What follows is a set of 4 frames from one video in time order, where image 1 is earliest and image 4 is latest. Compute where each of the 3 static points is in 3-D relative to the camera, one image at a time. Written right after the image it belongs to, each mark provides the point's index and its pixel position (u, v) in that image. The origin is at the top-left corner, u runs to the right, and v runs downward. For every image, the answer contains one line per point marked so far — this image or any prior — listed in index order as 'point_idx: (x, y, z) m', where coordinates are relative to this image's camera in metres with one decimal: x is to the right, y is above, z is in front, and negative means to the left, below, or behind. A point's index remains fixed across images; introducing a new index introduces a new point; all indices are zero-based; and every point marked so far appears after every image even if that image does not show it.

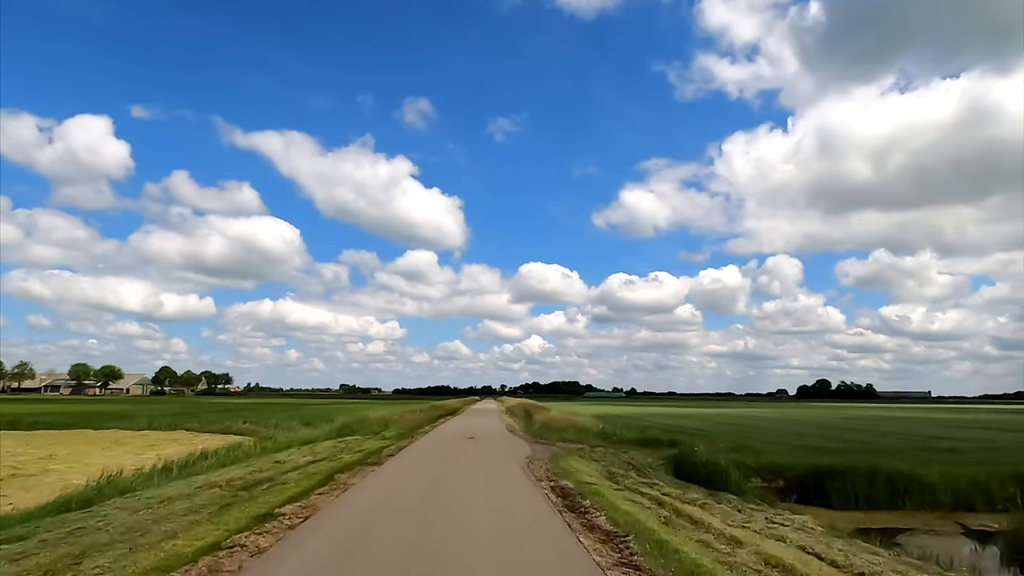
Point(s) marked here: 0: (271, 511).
0: (-3.4, -3.3, +10.9) m
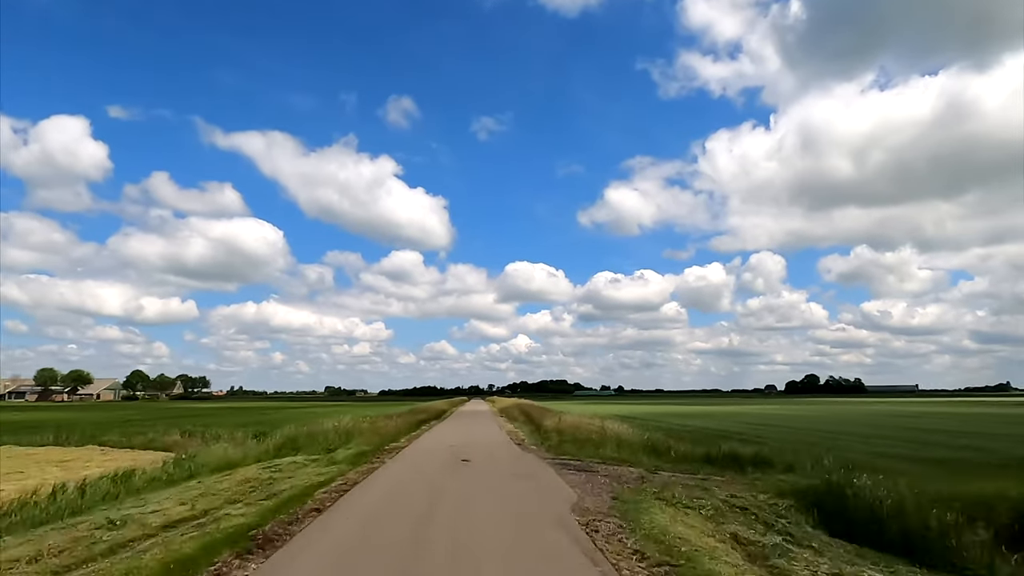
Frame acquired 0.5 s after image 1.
0: (-3.5, -3.2, +9.7) m
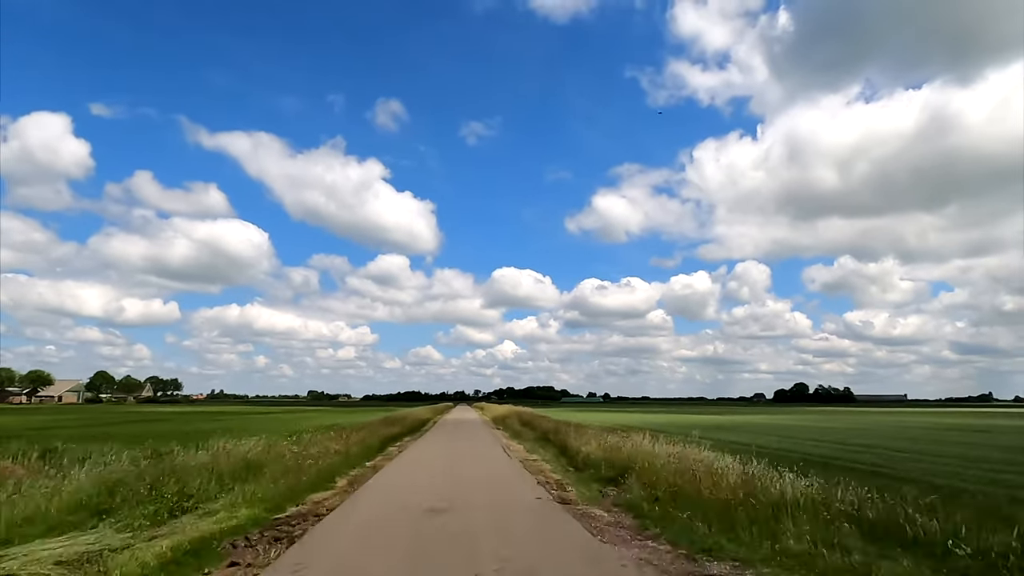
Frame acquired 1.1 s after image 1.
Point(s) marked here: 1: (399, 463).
0: (-3.5, -3.0, +8.3) m
1: (-2.9, -4.4, +19.0) m
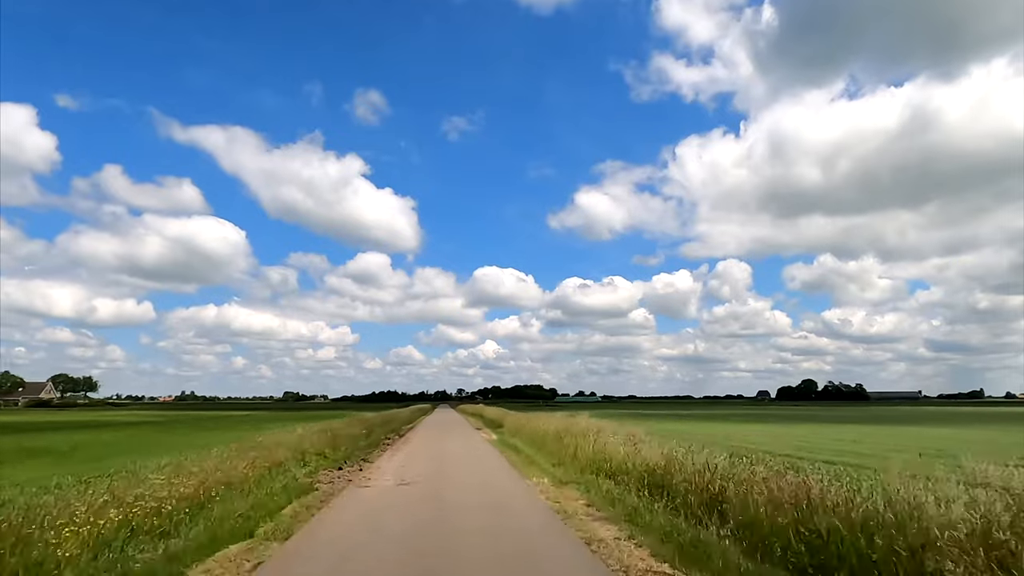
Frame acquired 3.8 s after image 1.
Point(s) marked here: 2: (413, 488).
0: (-2.9, -2.1, +2.1) m
1: (-2.5, -3.5, +12.9) m
2: (-2.0, -3.7, +14.6) m
